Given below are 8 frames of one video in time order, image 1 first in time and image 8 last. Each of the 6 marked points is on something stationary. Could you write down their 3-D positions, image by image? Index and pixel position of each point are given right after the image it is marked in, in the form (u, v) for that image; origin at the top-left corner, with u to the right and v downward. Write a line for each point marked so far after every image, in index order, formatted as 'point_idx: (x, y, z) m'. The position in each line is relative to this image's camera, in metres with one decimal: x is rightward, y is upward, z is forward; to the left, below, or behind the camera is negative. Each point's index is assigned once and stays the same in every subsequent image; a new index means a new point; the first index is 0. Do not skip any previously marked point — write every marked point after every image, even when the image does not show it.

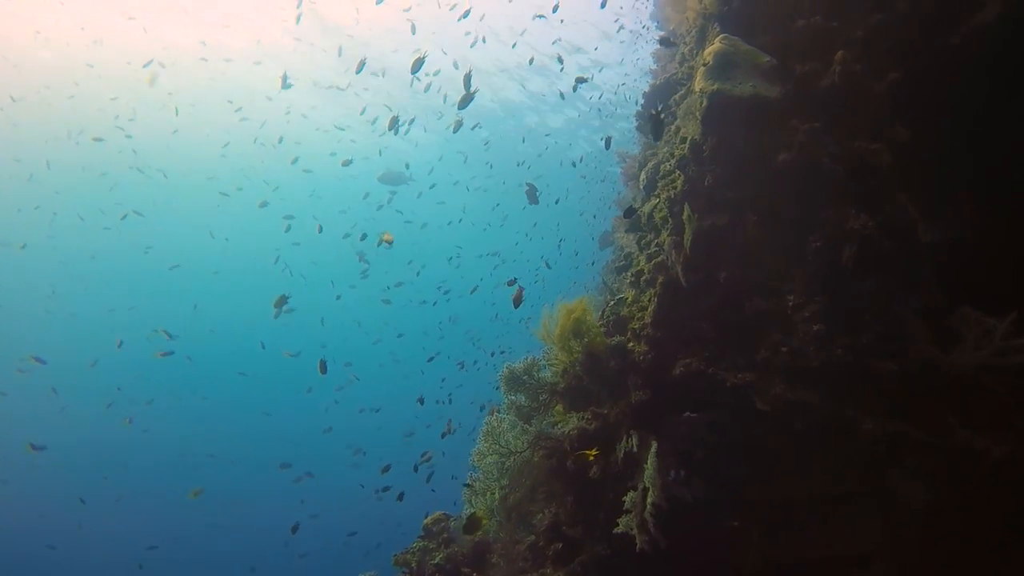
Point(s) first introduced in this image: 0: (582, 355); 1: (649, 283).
0: (+0.6, -0.6, +5.9) m
1: (+1.3, +0.1, +6.0) m
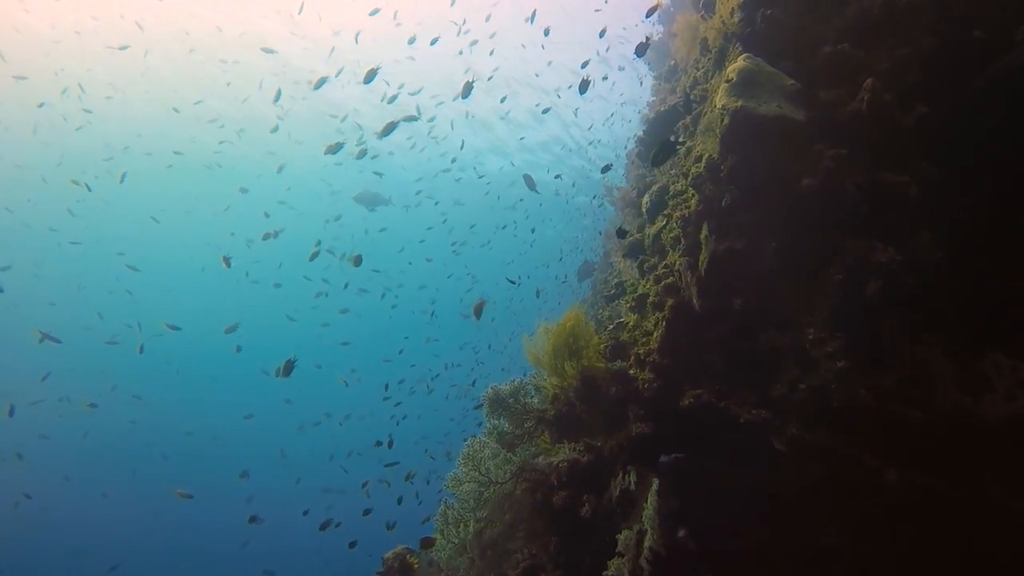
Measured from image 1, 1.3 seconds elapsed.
0: (+0.6, -0.7, +5.4) m
1: (+1.2, -0.1, +5.5) m
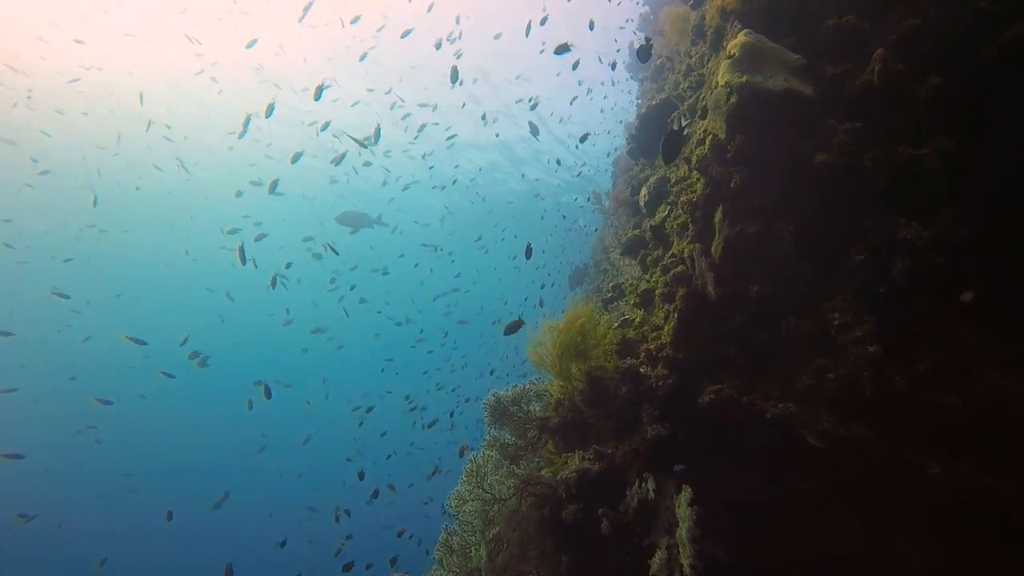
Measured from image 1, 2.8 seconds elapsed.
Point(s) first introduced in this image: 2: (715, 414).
0: (+0.6, -0.7, +5.0) m
1: (+1.2, -0.1, +5.1) m
2: (+1.3, -0.8, +4.4) m
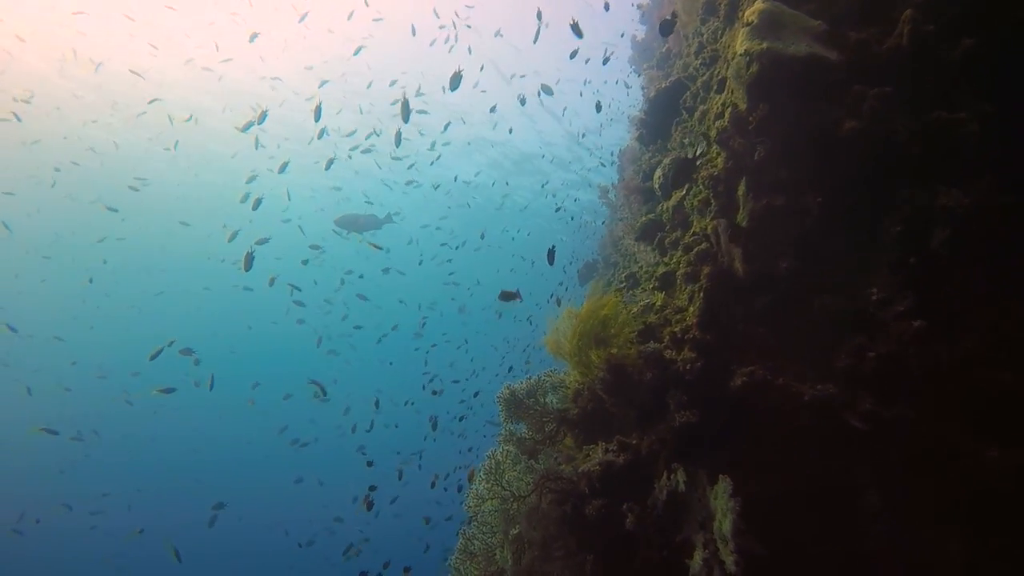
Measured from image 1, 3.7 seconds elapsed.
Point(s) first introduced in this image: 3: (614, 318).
0: (+0.7, -0.6, +4.7) m
1: (+1.3, +0.1, +4.8) m
2: (+1.4, -0.7, +4.1) m
3: (+0.8, -0.2, +5.0) m
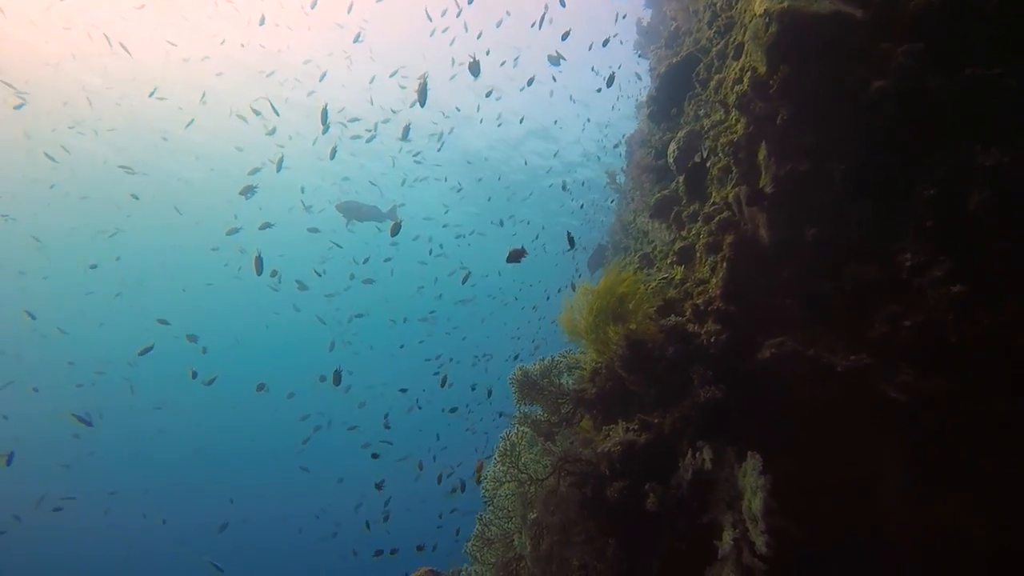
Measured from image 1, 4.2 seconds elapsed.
0: (+0.8, -0.4, +4.5) m
1: (+1.4, +0.3, +4.6) m
2: (+1.5, -0.5, +3.9) m
3: (+0.9, 0.0, +4.8) m
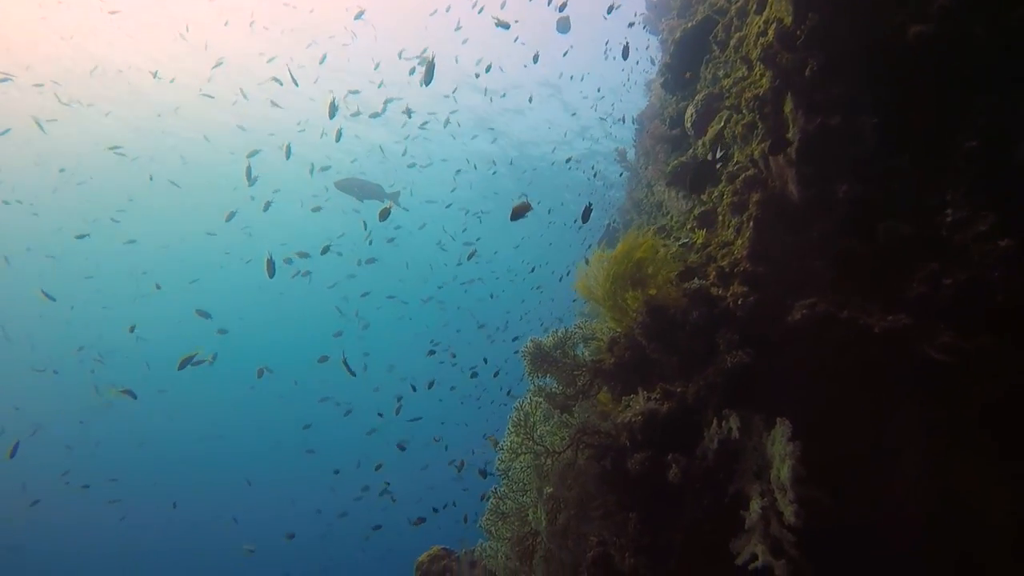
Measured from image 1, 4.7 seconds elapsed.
0: (+0.9, -0.1, +4.3) m
1: (+1.4, +0.5, +4.4) m
2: (+1.6, -0.3, +3.7) m
3: (+0.9, +0.2, +4.6) m
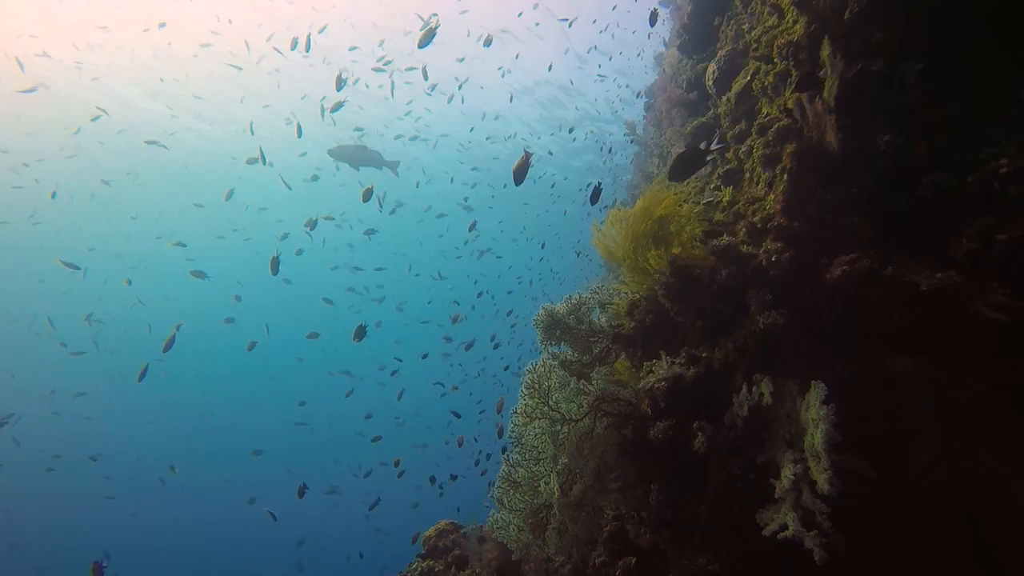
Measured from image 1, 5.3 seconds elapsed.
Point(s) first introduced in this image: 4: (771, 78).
0: (+0.9, +0.1, +4.1) m
1: (+1.5, +0.7, +4.1) m
2: (+1.7, 0.0, +3.4) m
3: (+1.0, +0.5, +4.3) m
4: (+1.7, +1.4, +4.4) m
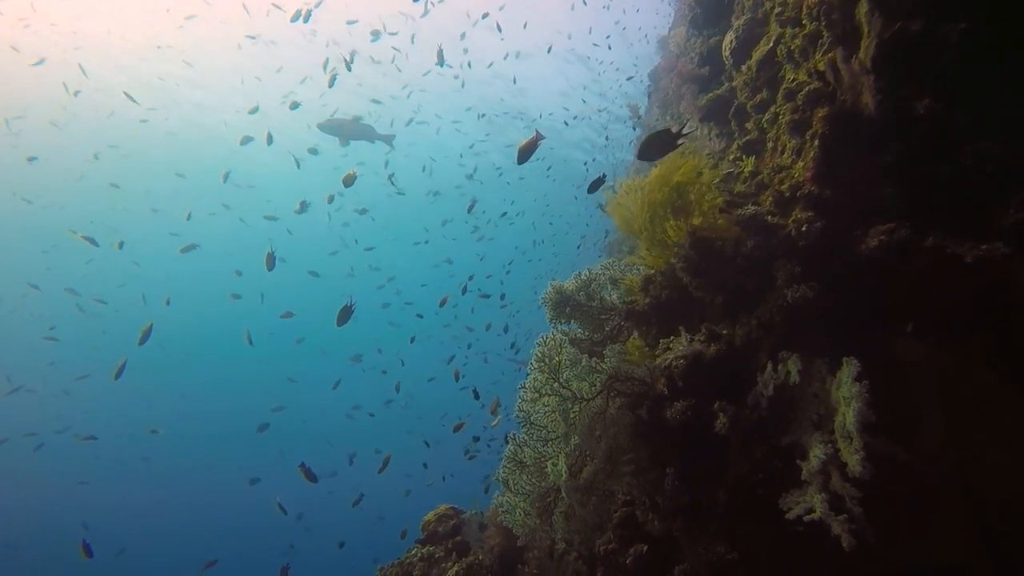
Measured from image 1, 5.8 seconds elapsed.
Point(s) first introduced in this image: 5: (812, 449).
0: (+1.0, +0.2, +3.8) m
1: (+1.6, +0.9, +3.9) m
2: (+1.7, +0.1, +3.2) m
3: (+1.1, +0.6, +4.1) m
4: (+1.7, +1.5, +4.1) m
5: (+1.4, -0.7, +3.1) m
